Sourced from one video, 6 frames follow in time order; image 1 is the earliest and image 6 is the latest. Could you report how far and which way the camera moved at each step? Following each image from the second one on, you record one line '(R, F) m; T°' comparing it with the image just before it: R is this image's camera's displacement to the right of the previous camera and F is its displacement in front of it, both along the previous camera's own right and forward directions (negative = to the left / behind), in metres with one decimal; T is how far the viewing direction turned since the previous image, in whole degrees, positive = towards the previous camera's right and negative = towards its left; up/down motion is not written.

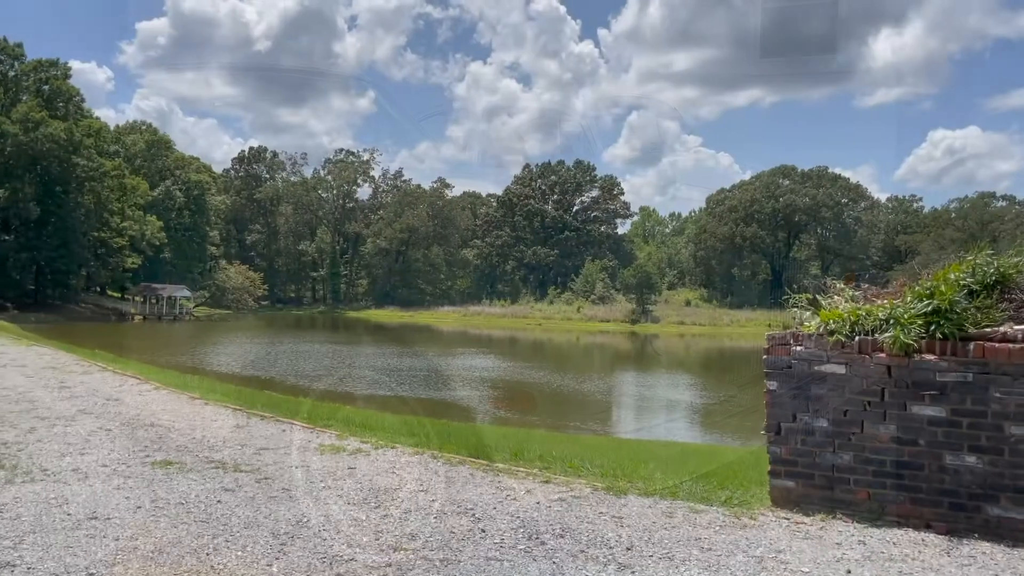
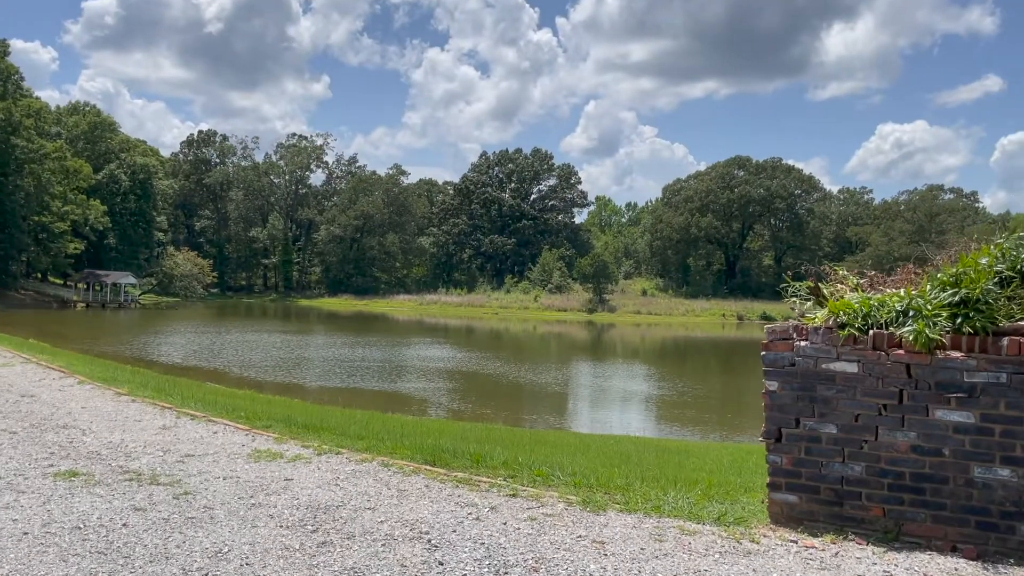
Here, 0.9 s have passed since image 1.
(0.0, +0.9) m; +3°
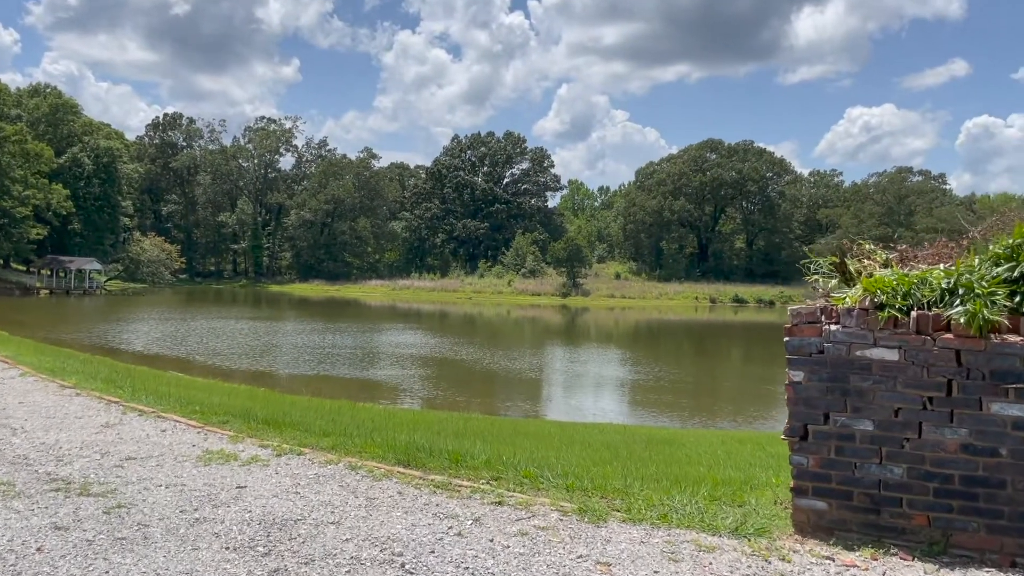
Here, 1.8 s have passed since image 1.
(-0.1, +0.8) m; +2°
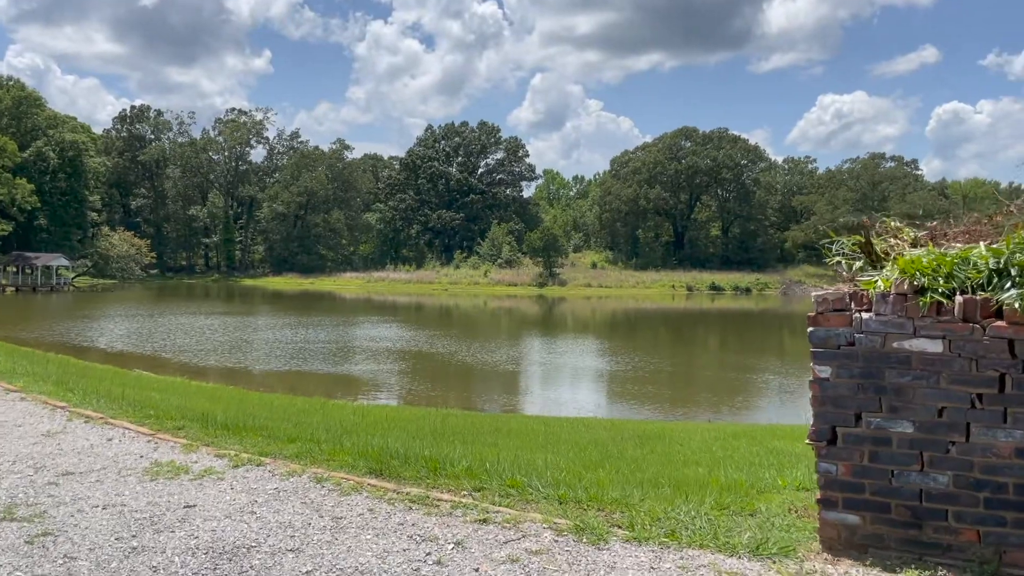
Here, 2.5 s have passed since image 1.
(0.0, +0.7) m; +2°
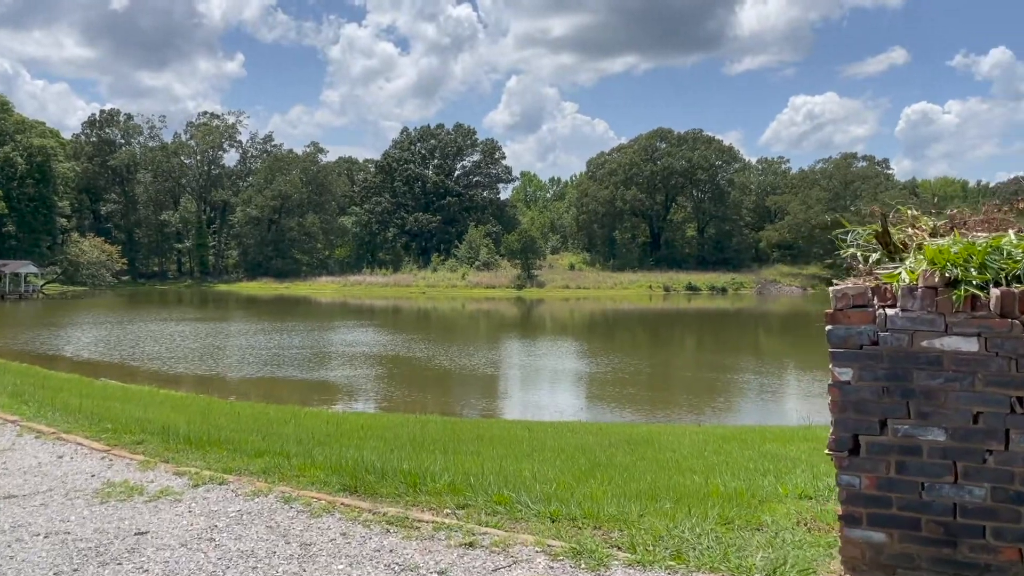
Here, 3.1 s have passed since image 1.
(0.0, +0.5) m; +2°
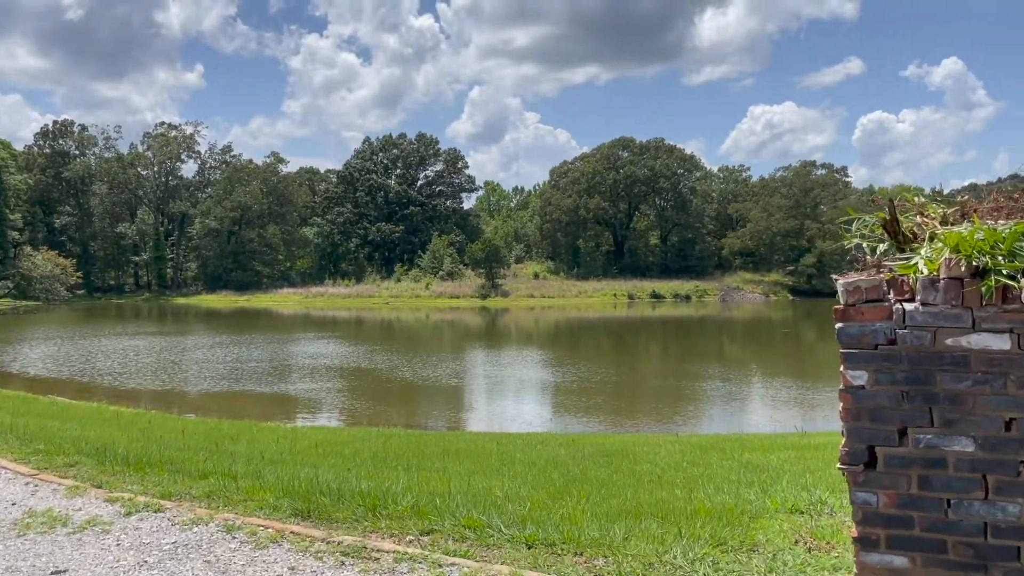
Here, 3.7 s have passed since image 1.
(0.0, +0.5) m; +2°
